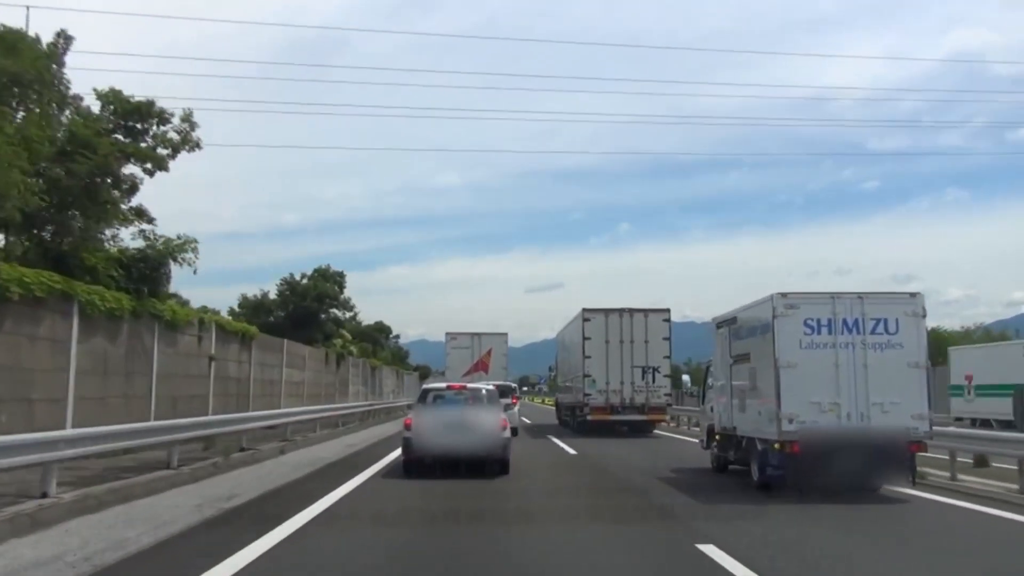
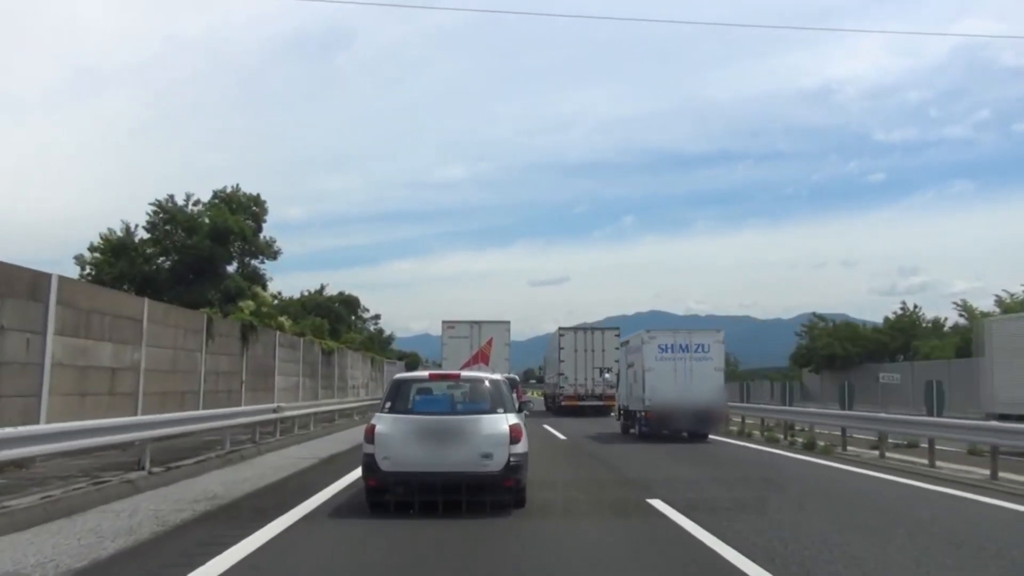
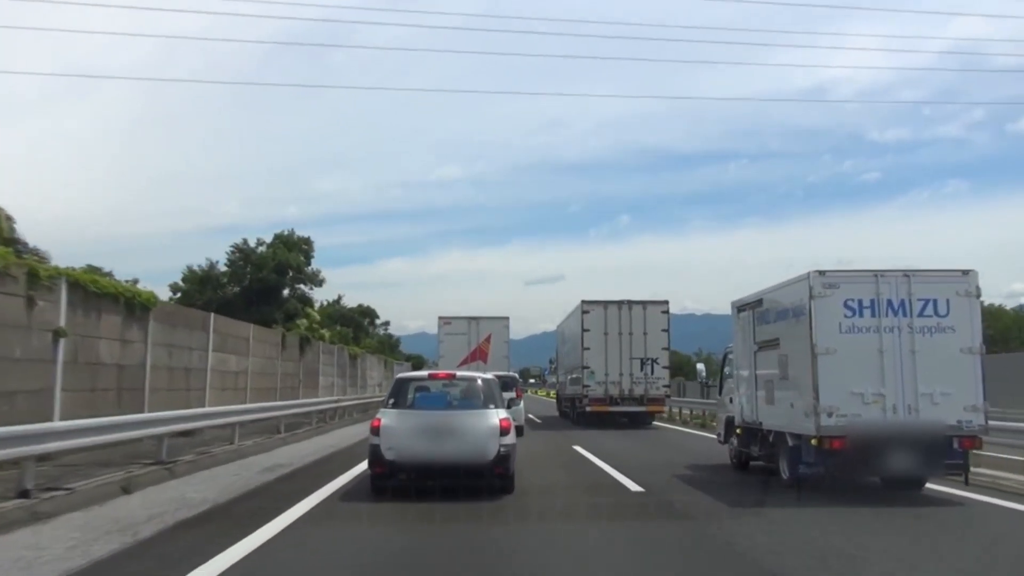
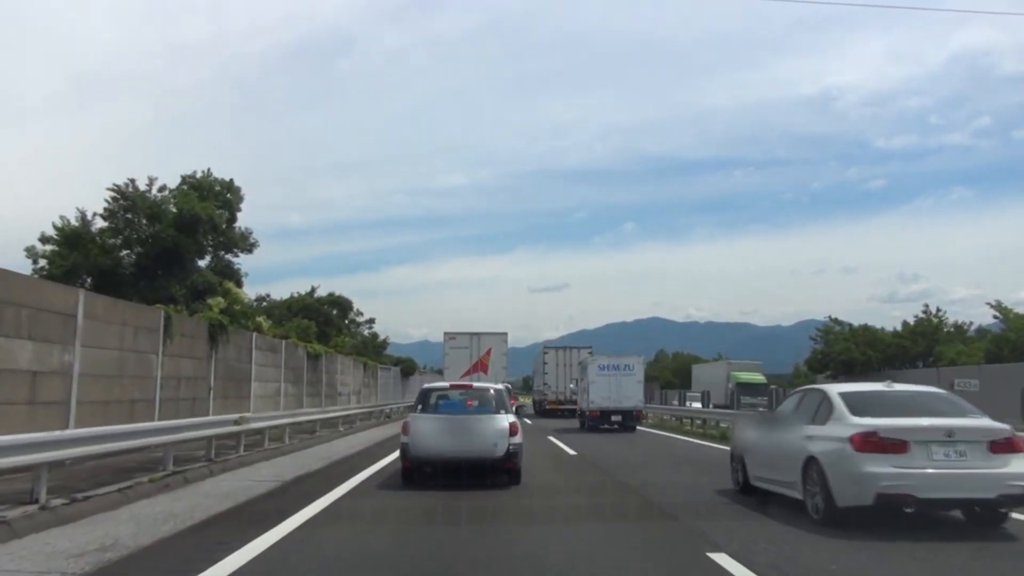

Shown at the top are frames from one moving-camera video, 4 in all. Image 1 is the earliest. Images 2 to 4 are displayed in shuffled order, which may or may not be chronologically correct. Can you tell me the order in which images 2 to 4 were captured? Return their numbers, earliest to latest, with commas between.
3, 2, 4
